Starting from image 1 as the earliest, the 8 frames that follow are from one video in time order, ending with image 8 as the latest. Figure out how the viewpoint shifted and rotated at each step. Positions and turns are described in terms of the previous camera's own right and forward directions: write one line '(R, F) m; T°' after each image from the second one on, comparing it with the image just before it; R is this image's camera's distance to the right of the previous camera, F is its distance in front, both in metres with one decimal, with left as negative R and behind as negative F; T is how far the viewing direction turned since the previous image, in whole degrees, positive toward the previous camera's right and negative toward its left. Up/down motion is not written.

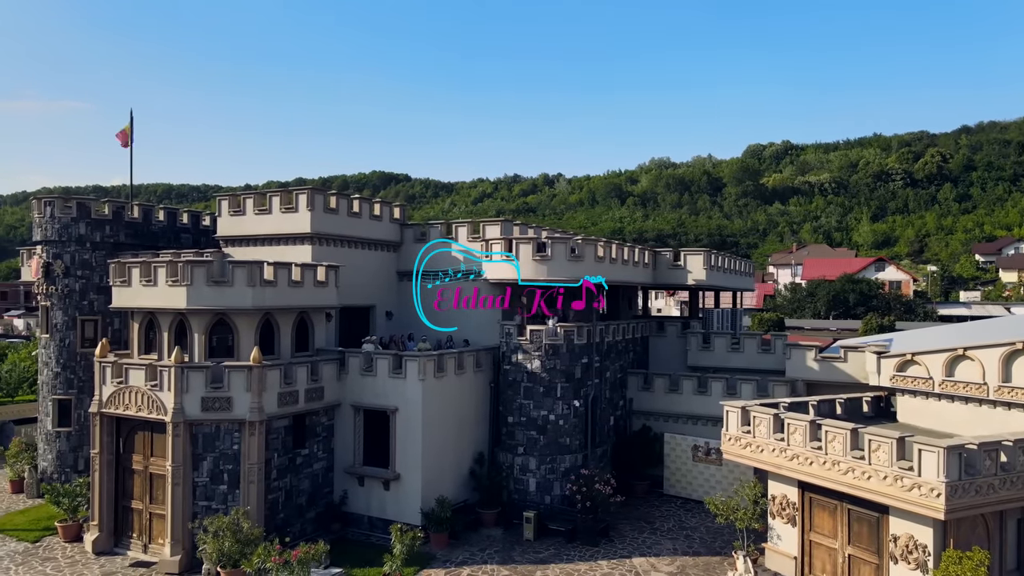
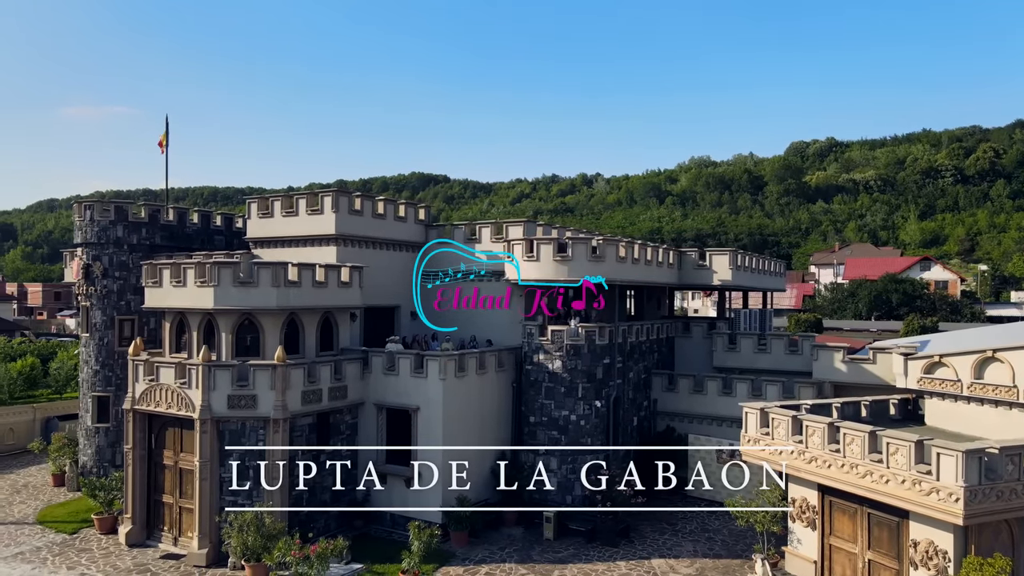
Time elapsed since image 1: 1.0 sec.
(+0.5, -0.1) m; -3°
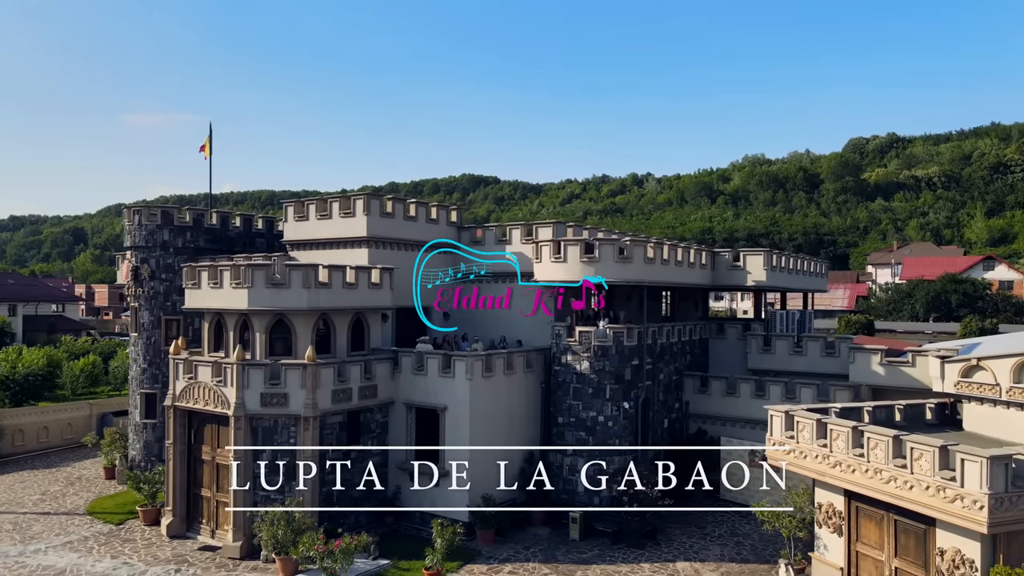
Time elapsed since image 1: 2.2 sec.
(+0.6, -0.1) m; -4°
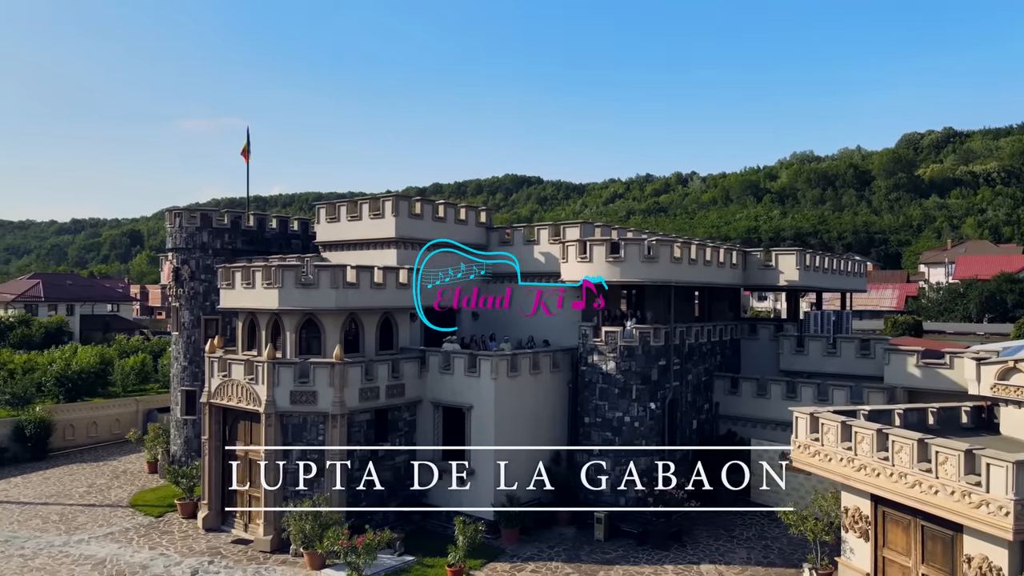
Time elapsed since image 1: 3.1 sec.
(+0.5, -0.1) m; -3°
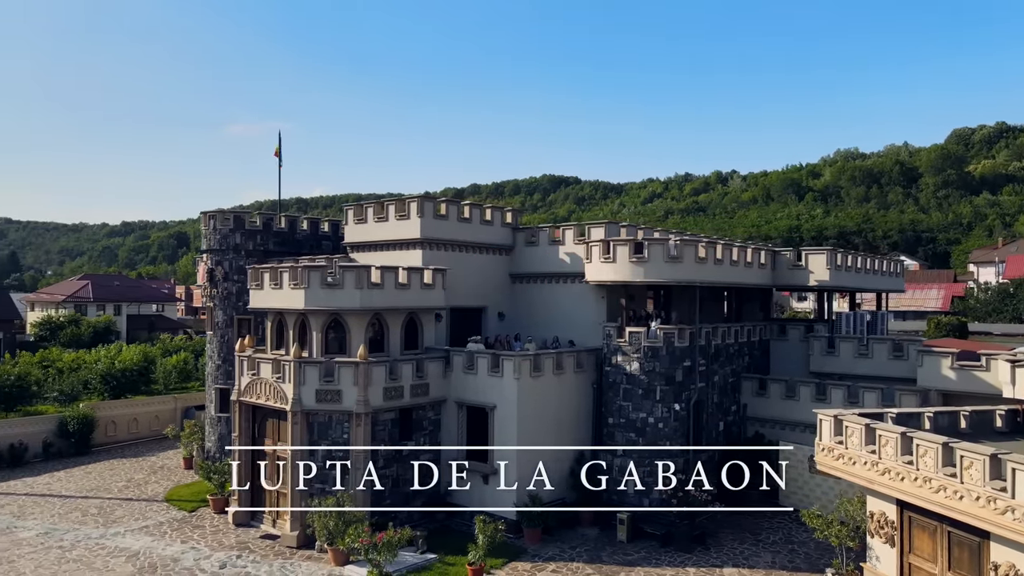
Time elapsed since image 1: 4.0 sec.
(+0.4, 0.0) m; -3°
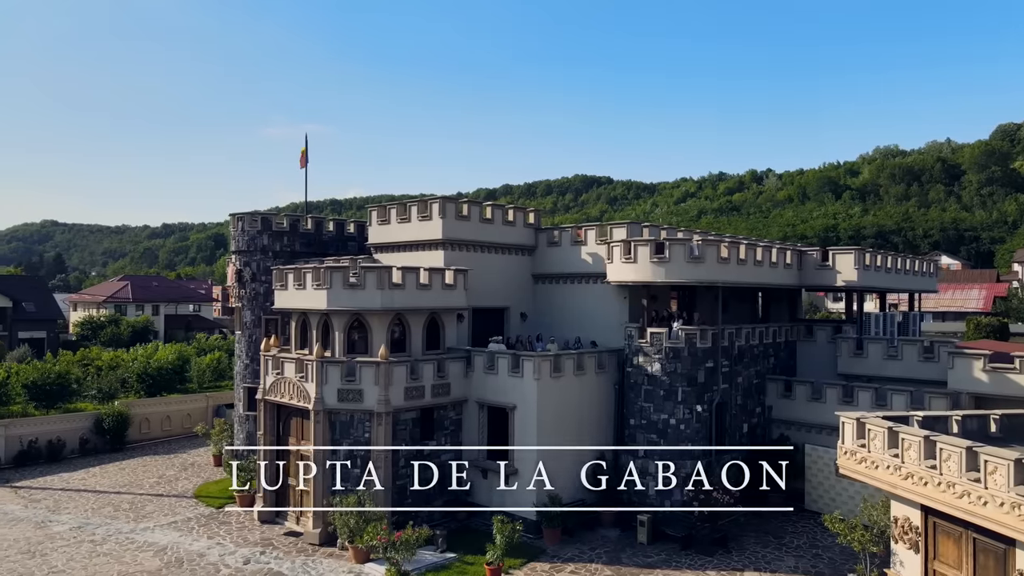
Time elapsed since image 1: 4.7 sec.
(+0.3, 0.0) m; -3°
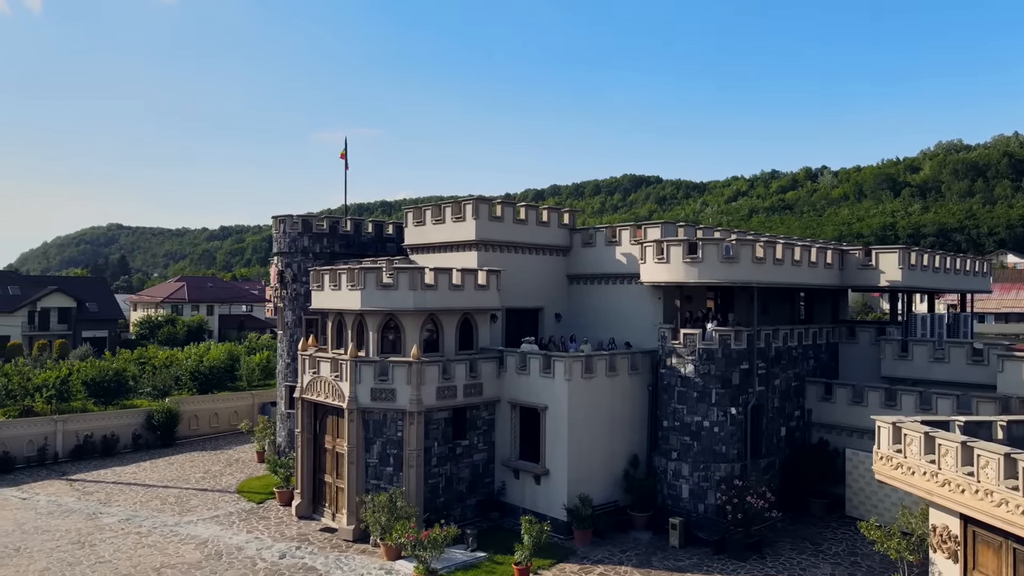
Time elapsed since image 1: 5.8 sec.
(+0.4, 0.0) m; -4°
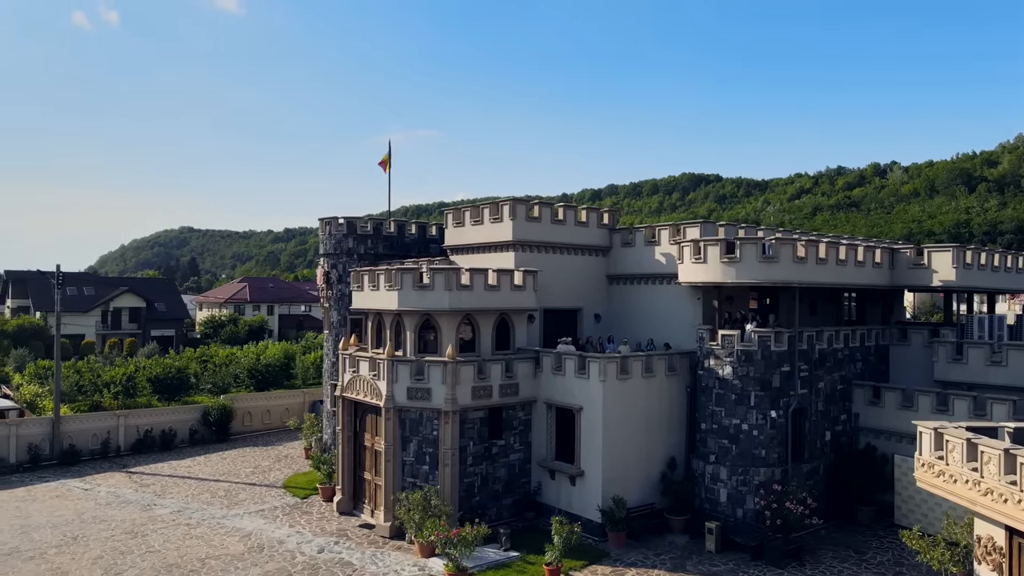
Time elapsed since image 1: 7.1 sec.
(+0.6, 0.0) m; -4°
